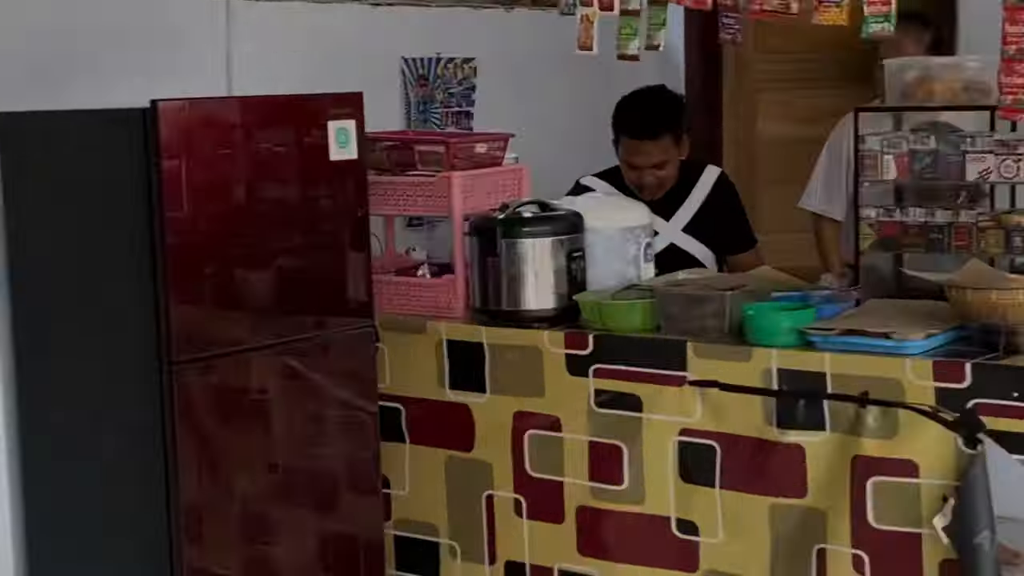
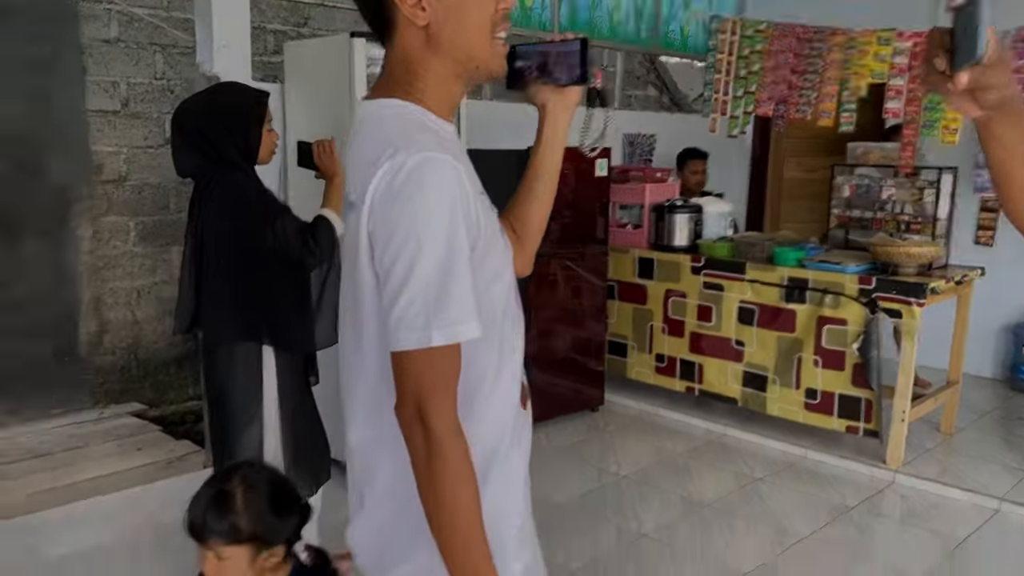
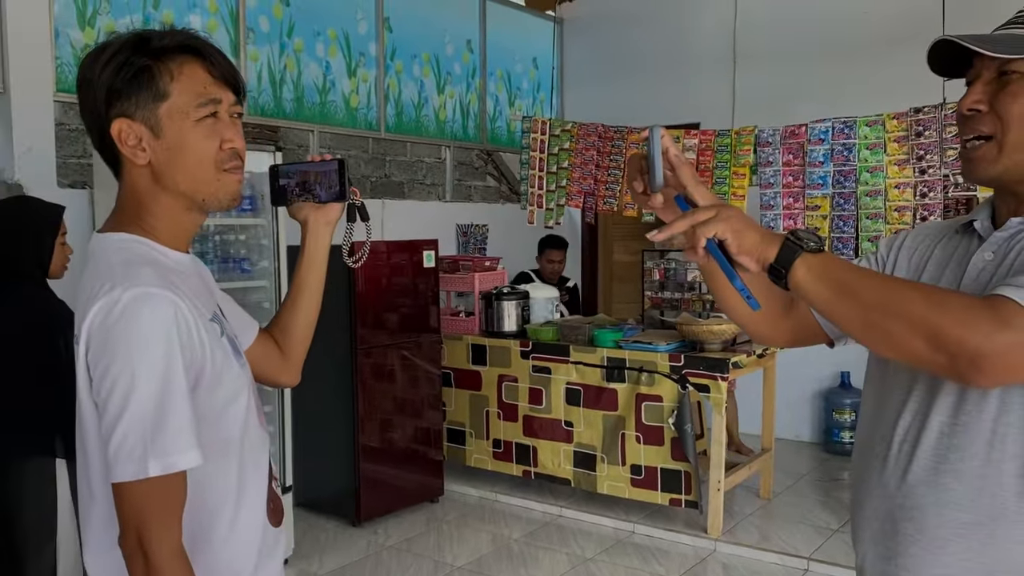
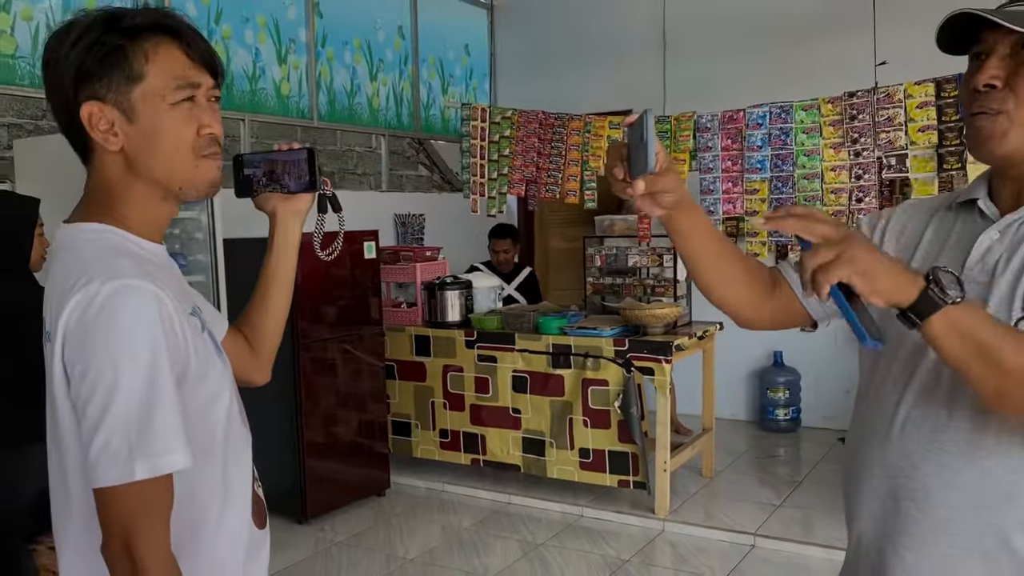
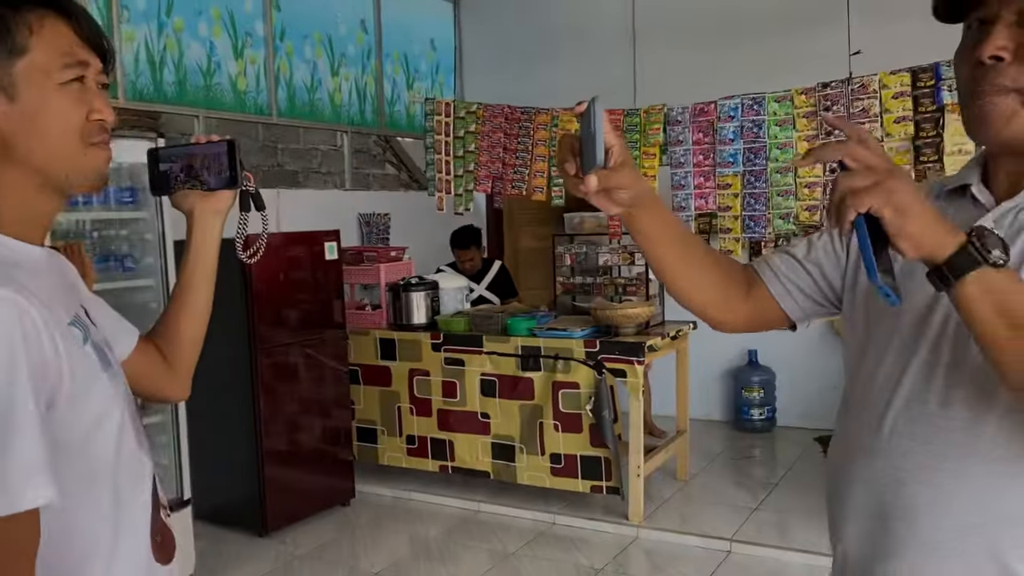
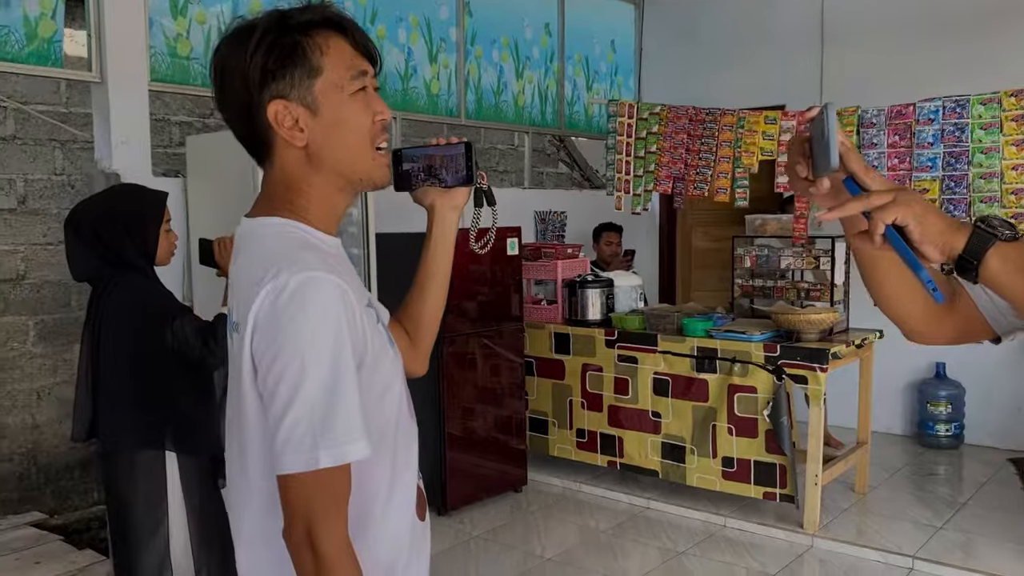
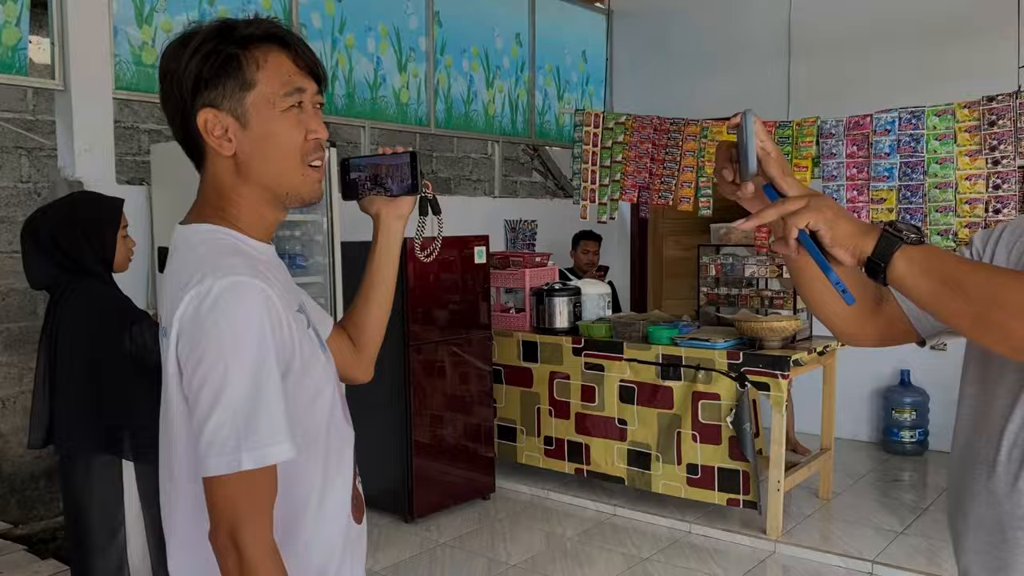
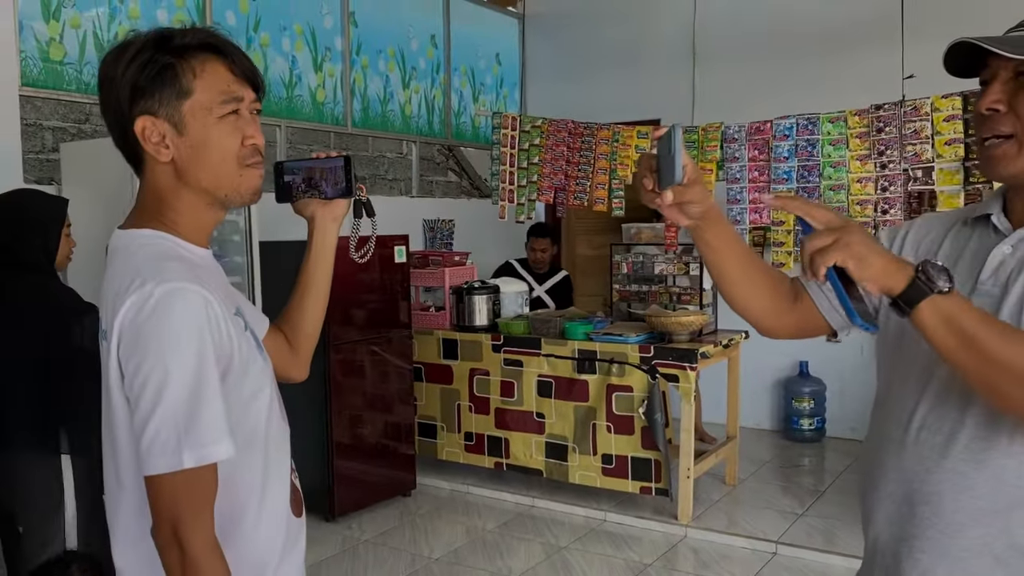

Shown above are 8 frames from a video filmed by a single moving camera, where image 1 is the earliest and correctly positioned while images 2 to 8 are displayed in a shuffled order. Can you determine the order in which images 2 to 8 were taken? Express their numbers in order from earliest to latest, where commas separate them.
5, 4, 8, 3, 7, 6, 2
